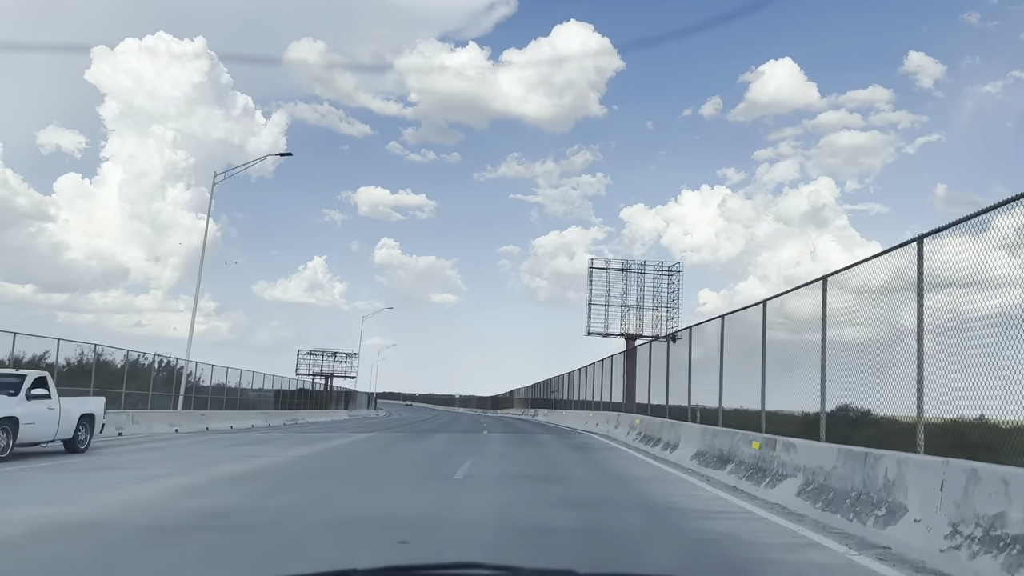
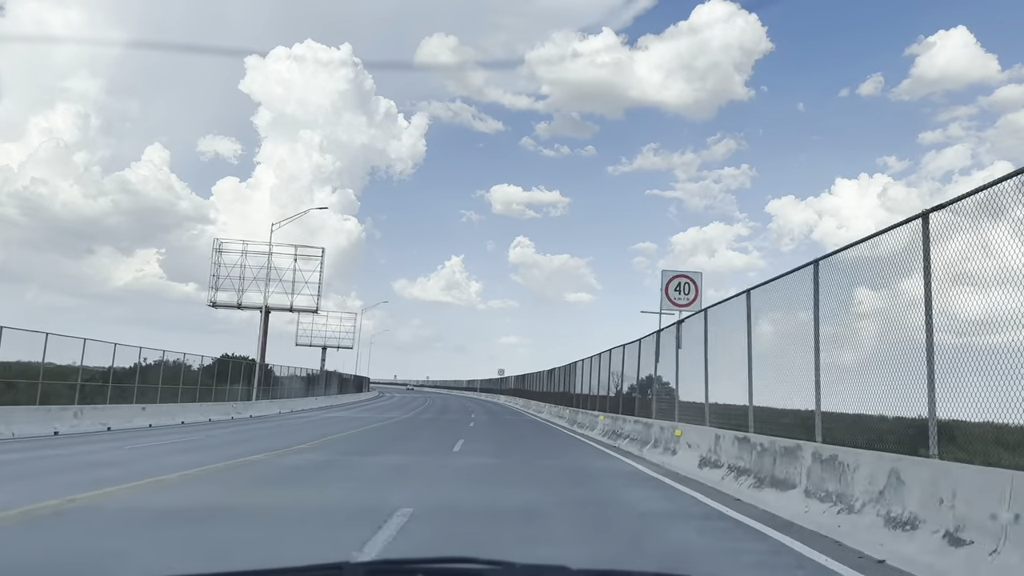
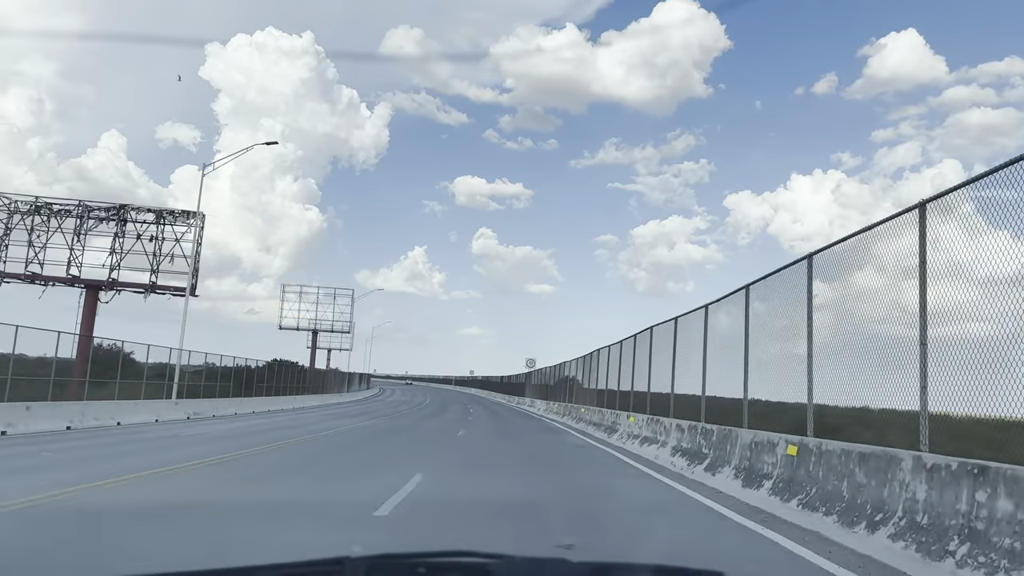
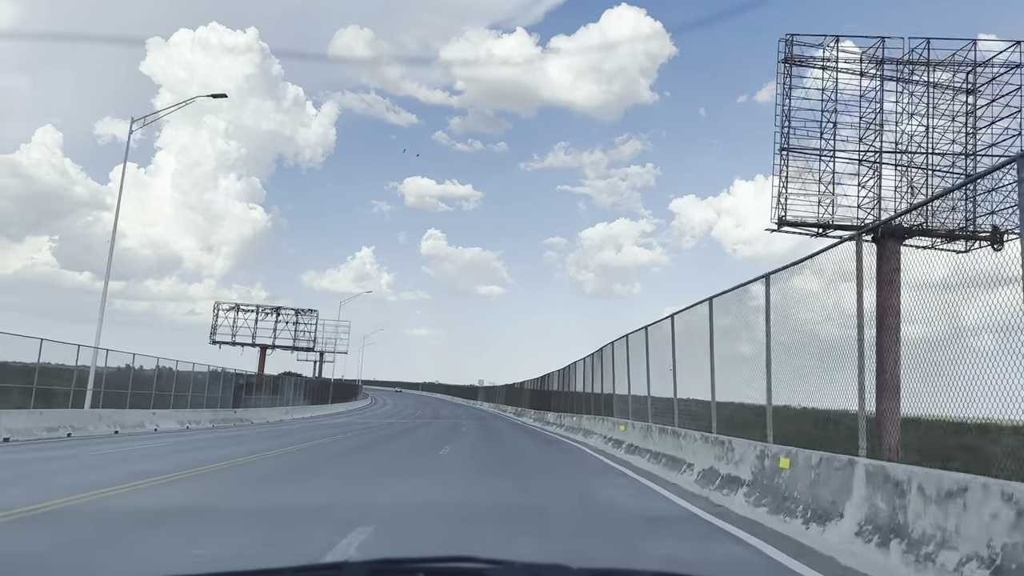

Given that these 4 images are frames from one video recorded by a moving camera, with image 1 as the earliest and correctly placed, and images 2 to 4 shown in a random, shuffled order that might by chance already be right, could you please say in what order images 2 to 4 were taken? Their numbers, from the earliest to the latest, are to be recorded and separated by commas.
4, 3, 2
